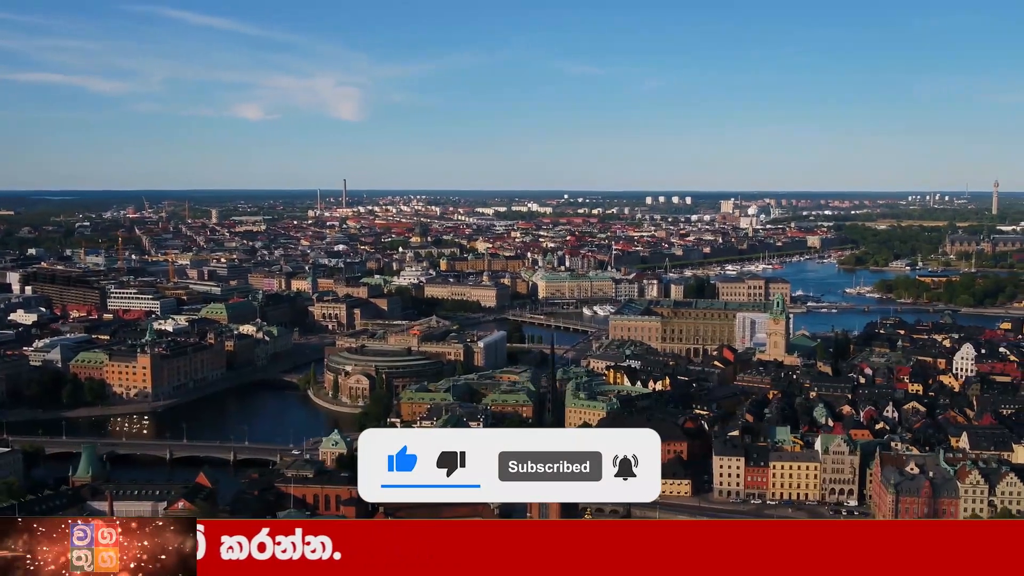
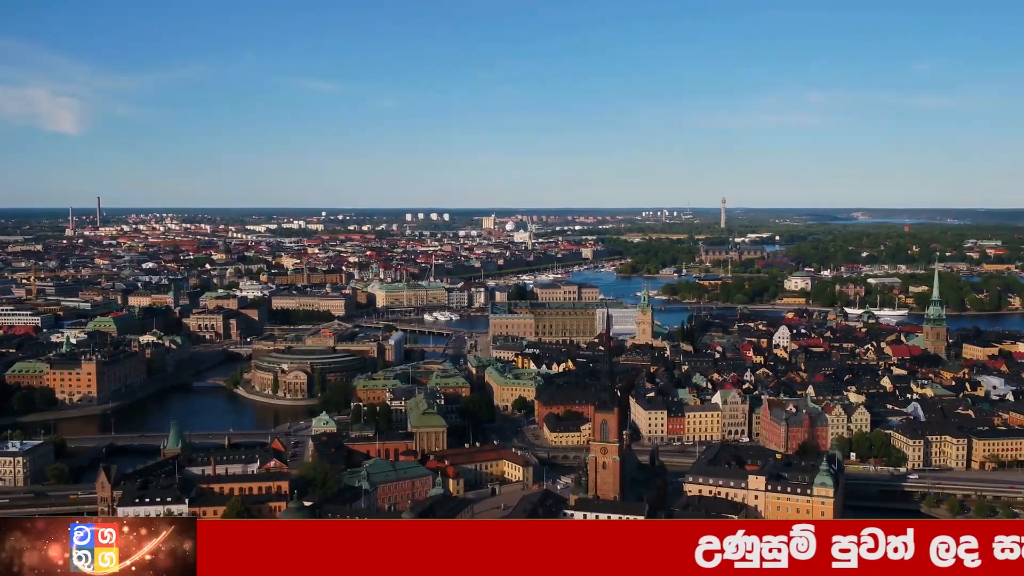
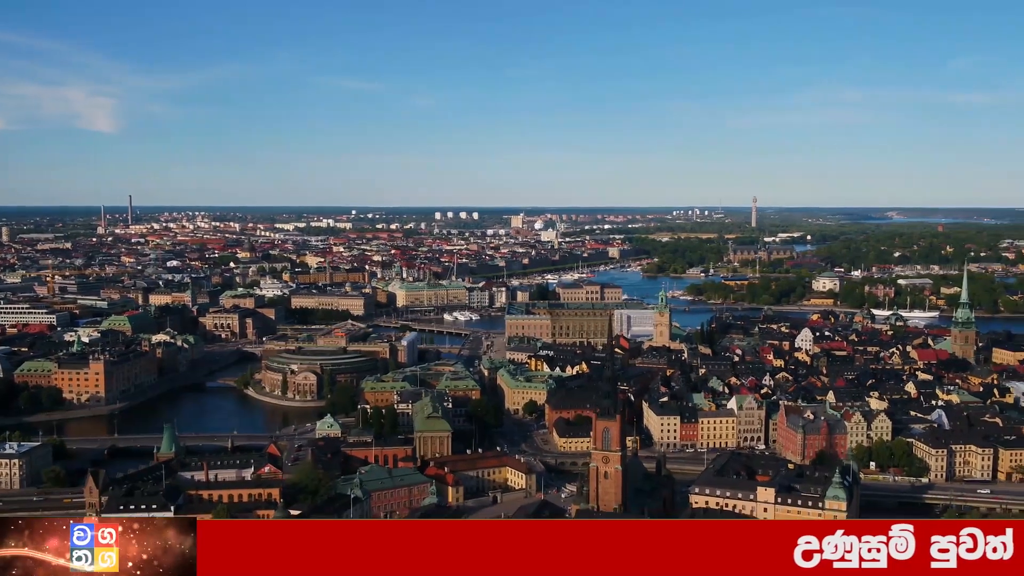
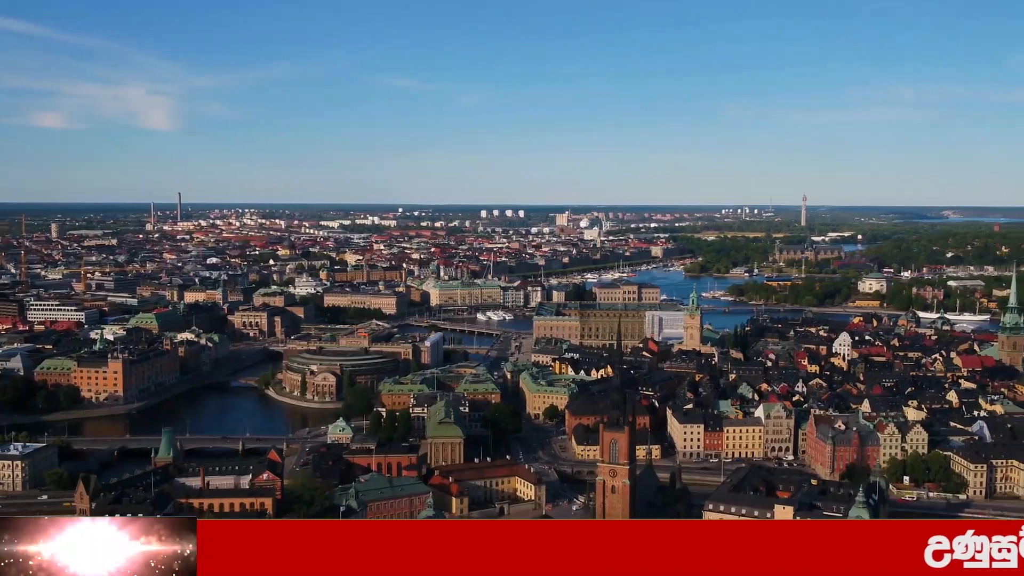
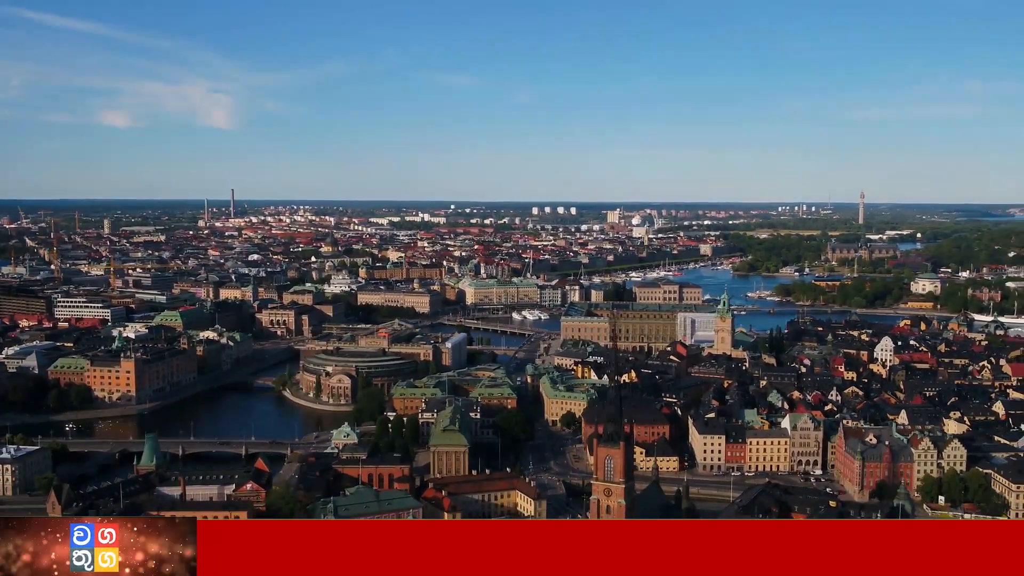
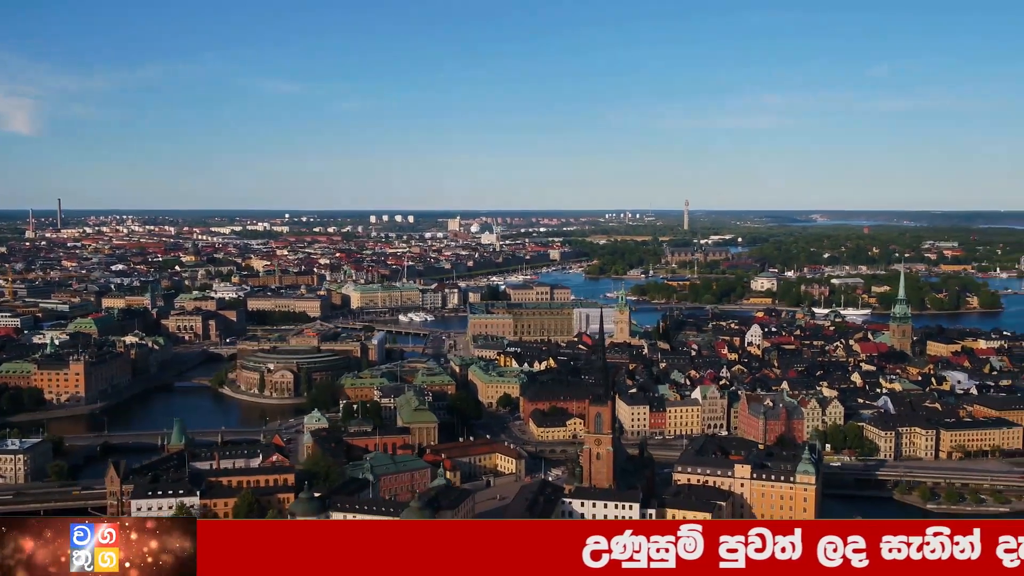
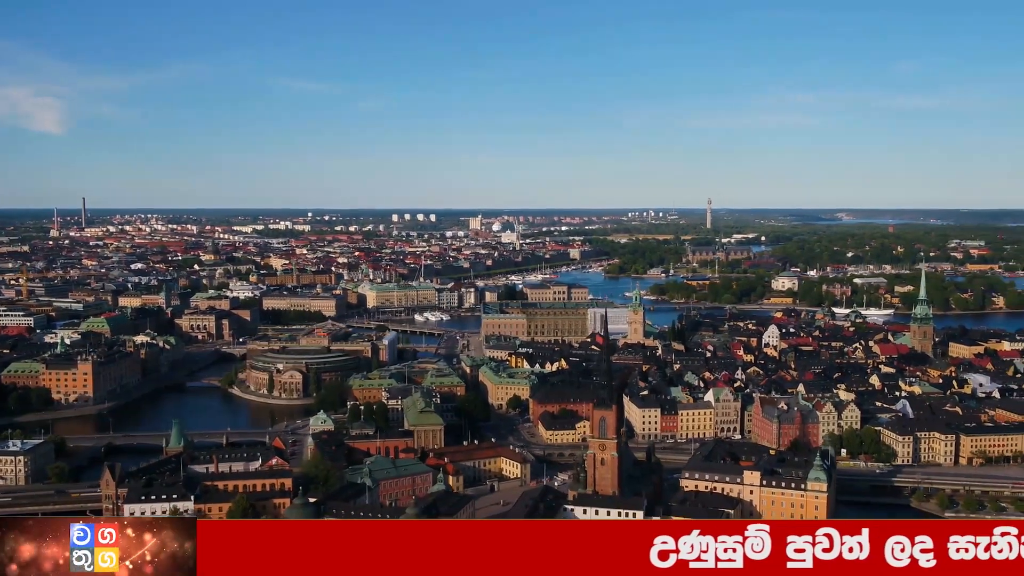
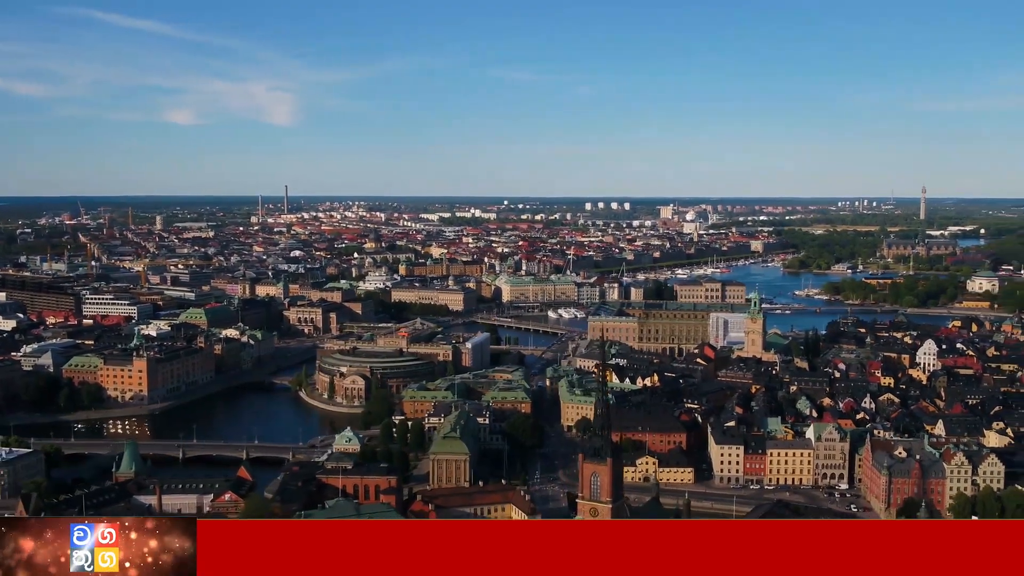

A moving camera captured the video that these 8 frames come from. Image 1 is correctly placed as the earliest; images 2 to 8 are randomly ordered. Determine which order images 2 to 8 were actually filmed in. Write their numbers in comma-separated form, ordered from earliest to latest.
8, 5, 4, 3, 2, 7, 6
